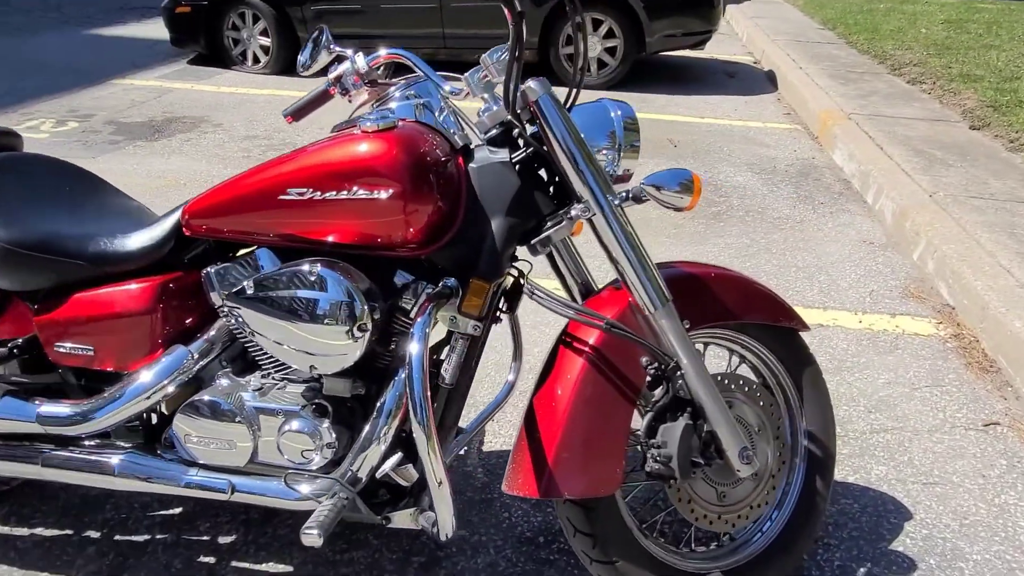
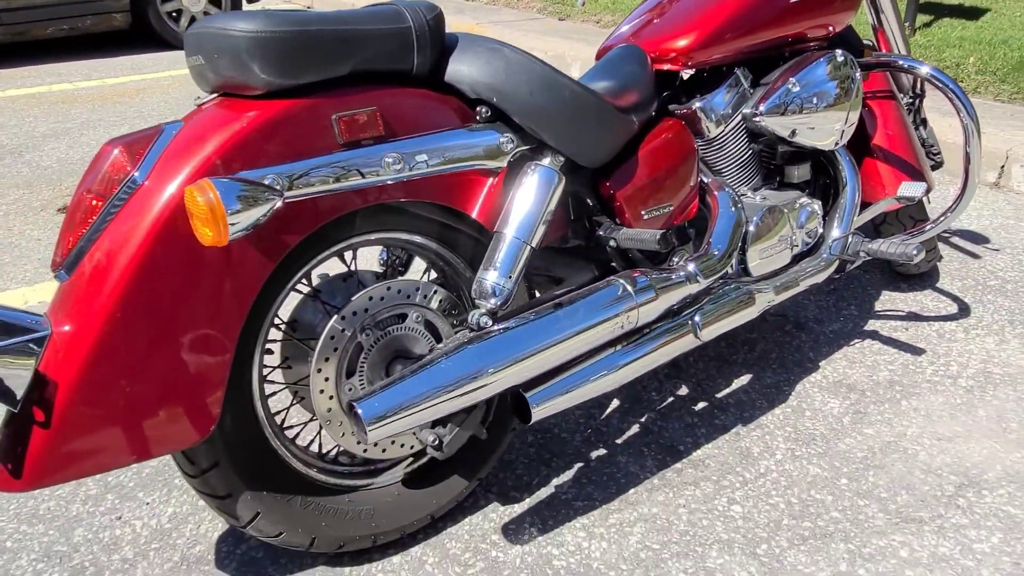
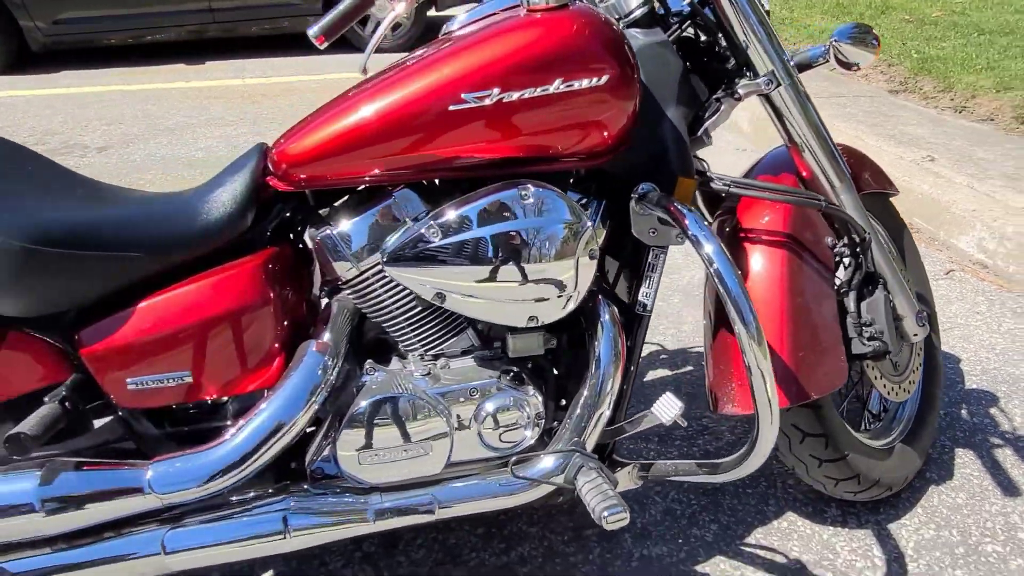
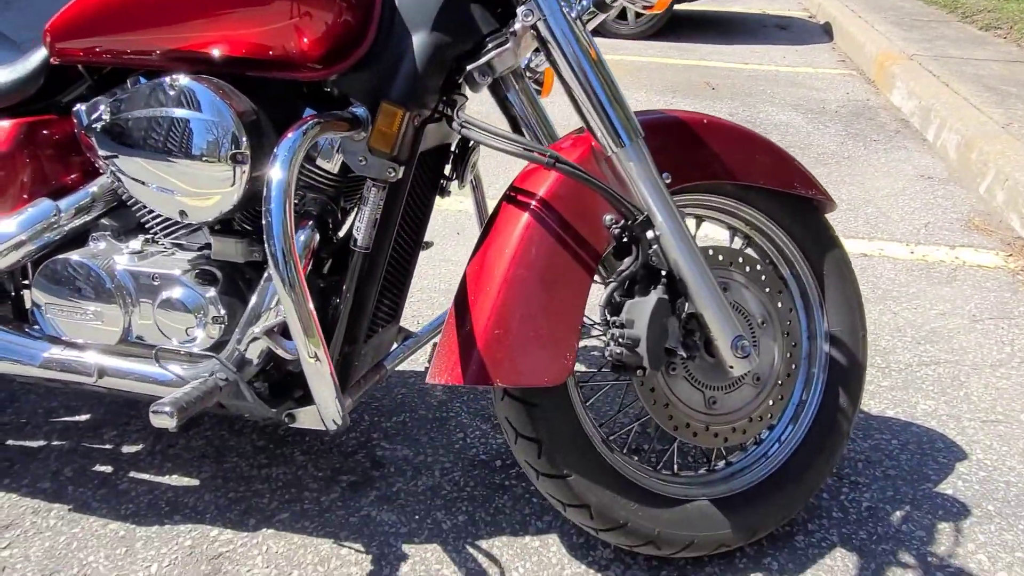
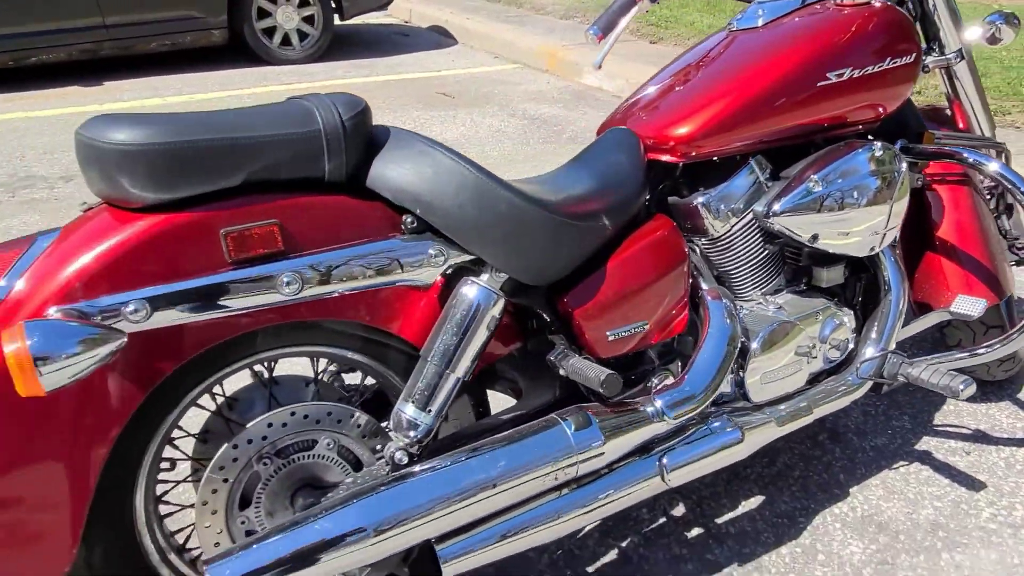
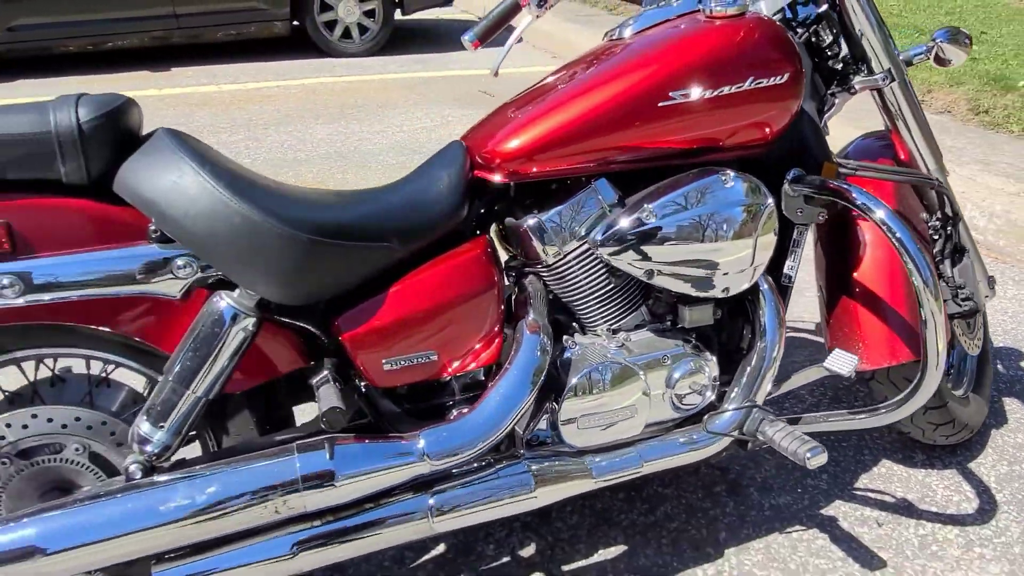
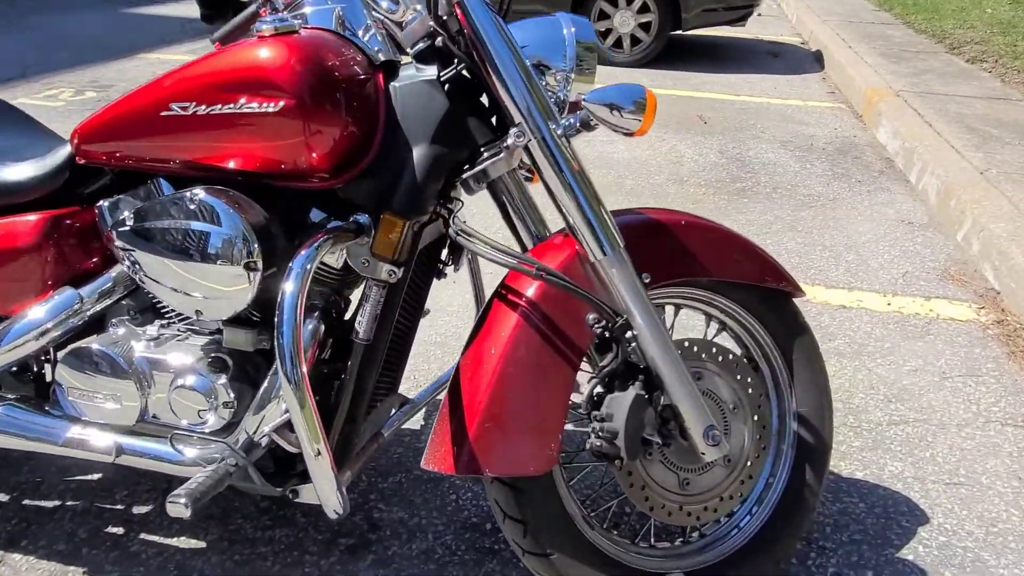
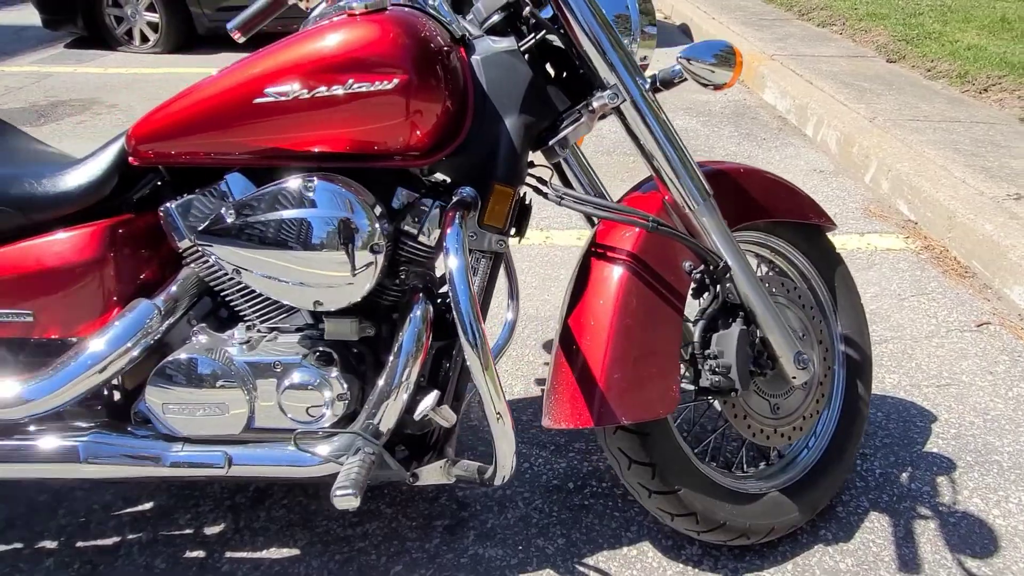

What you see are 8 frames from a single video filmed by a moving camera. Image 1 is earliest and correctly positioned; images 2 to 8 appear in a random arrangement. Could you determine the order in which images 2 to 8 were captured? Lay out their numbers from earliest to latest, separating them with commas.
7, 4, 8, 3, 6, 5, 2
